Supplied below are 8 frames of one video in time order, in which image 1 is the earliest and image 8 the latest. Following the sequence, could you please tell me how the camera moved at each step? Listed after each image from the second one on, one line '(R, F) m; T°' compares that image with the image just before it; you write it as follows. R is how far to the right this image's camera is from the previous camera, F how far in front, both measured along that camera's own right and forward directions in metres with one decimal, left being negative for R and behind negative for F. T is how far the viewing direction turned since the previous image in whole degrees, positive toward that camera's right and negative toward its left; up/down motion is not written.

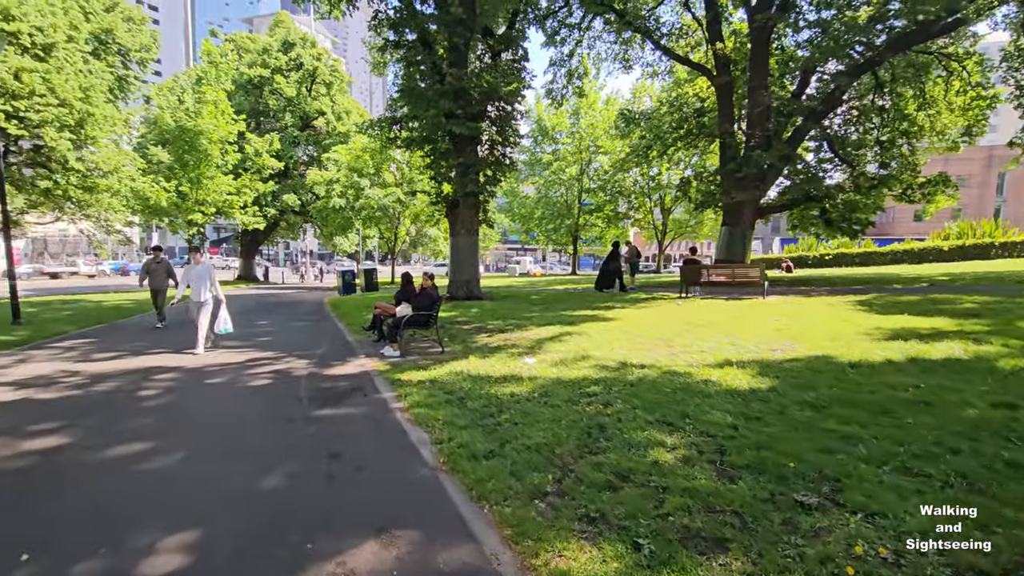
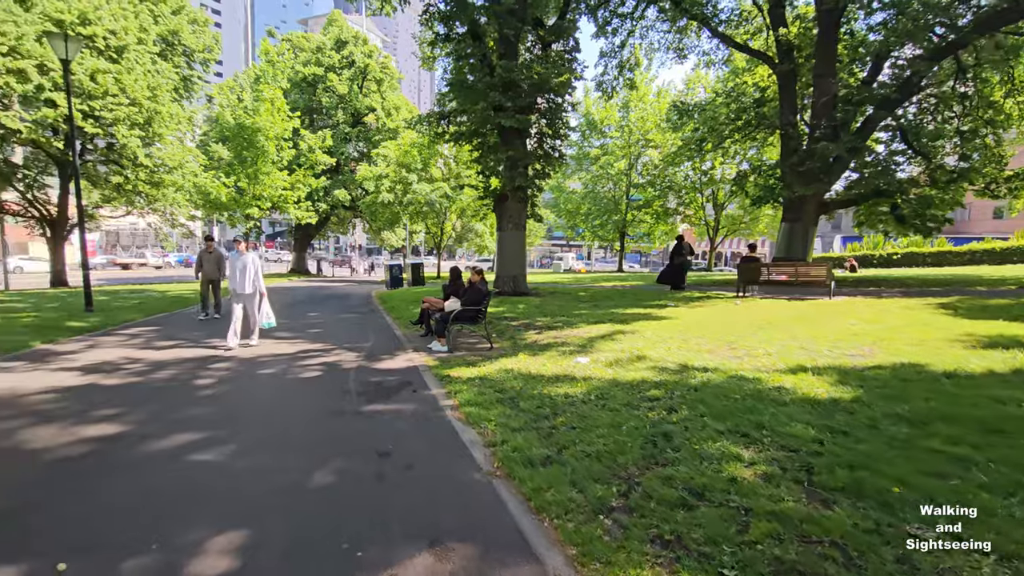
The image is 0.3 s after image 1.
(-0.1, +0.3) m; -5°
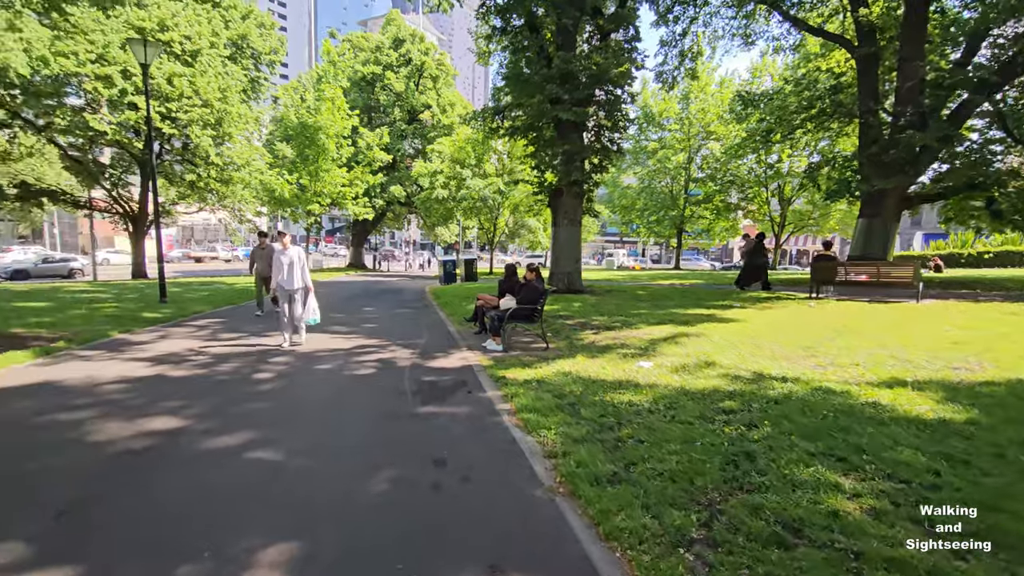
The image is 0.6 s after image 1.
(-0.1, +0.3) m; -6°
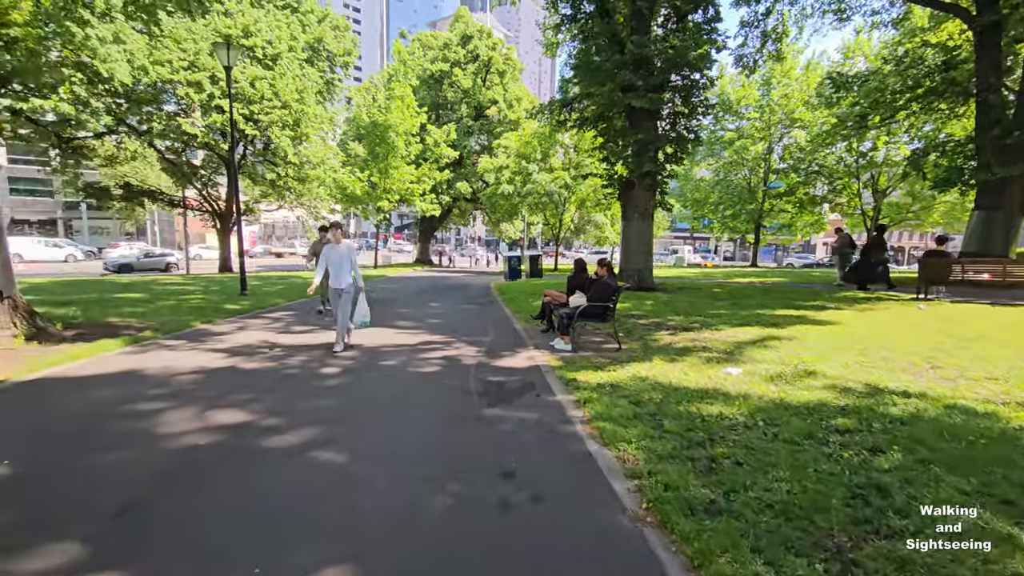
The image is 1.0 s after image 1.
(-0.1, +0.4) m; -7°
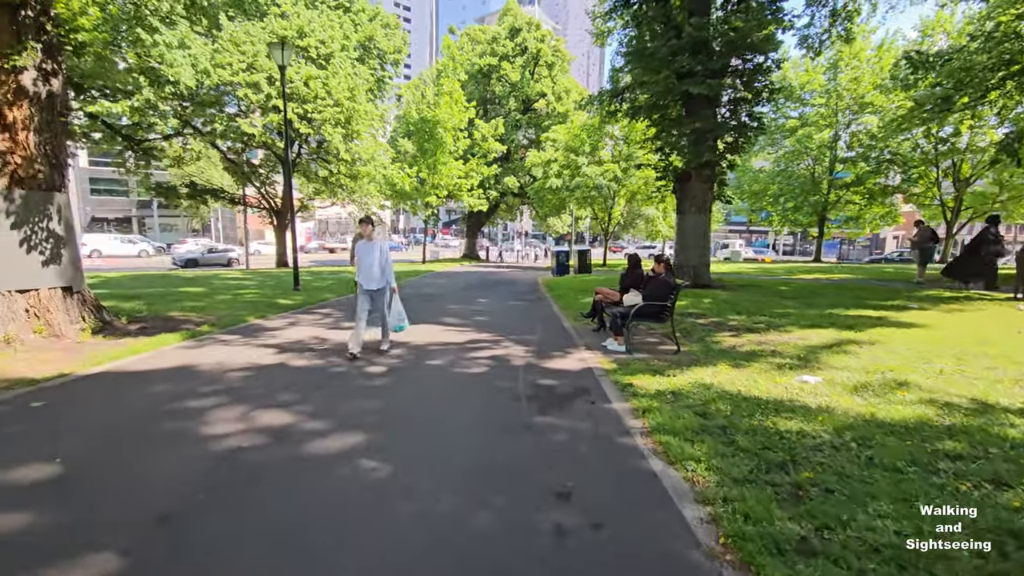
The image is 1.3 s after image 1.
(-0.1, +0.3) m; -5°
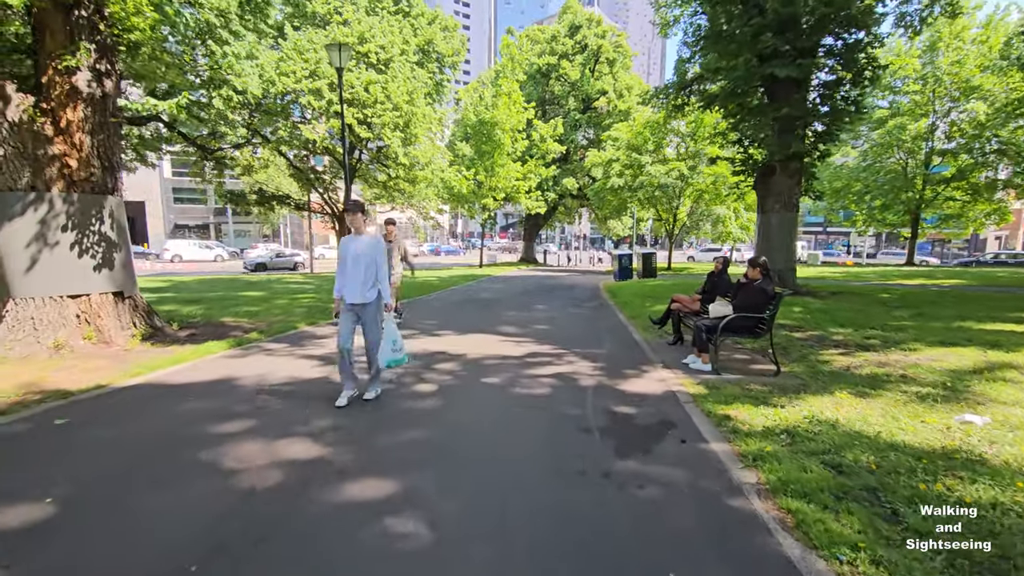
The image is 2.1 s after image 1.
(-0.1, +0.9) m; -6°
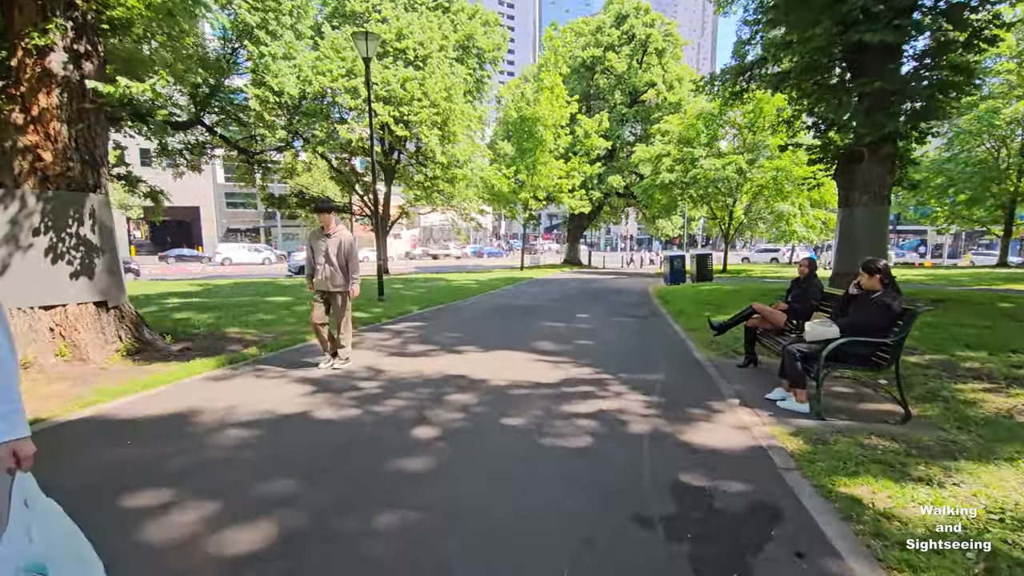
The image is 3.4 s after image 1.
(+0.1, +1.4) m; -5°
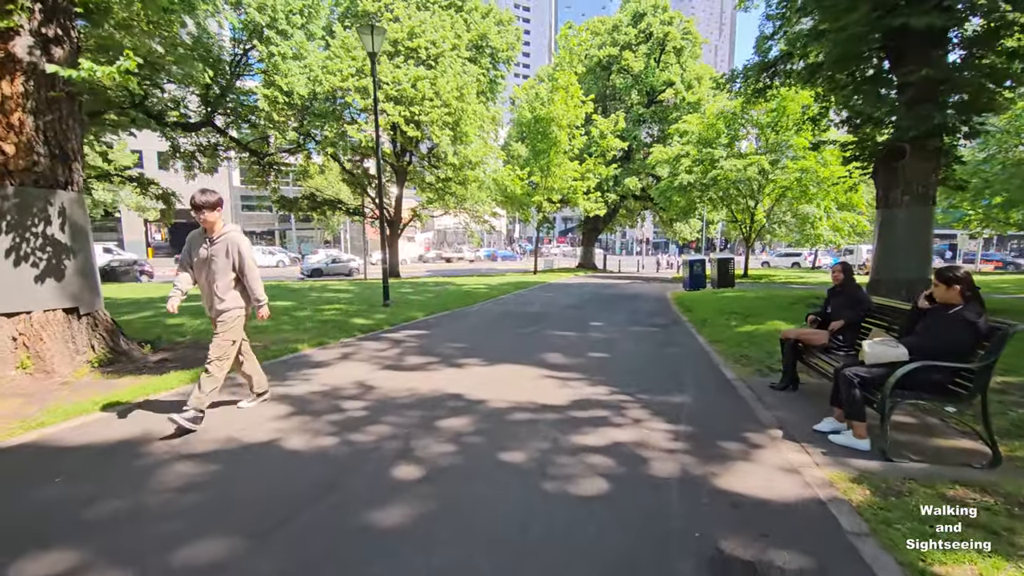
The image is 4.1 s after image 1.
(+0.1, +0.7) m; -2°
